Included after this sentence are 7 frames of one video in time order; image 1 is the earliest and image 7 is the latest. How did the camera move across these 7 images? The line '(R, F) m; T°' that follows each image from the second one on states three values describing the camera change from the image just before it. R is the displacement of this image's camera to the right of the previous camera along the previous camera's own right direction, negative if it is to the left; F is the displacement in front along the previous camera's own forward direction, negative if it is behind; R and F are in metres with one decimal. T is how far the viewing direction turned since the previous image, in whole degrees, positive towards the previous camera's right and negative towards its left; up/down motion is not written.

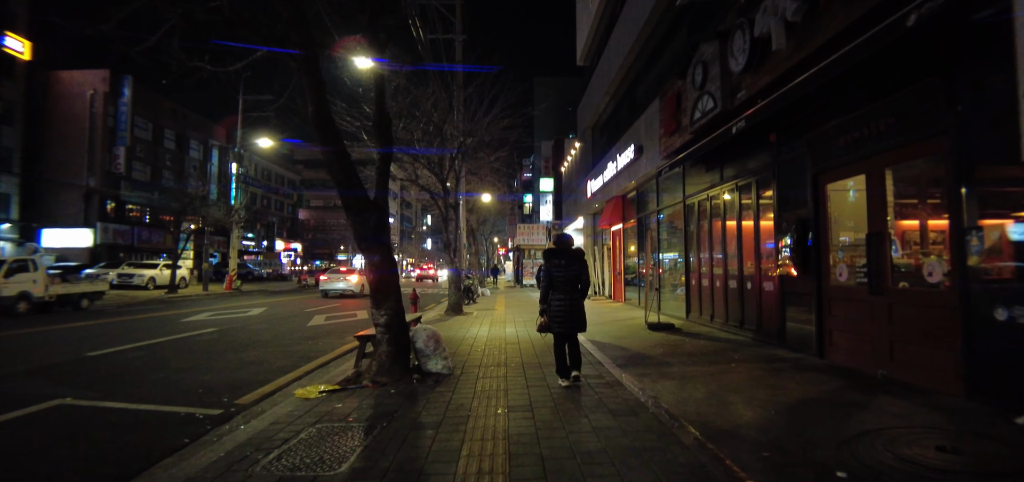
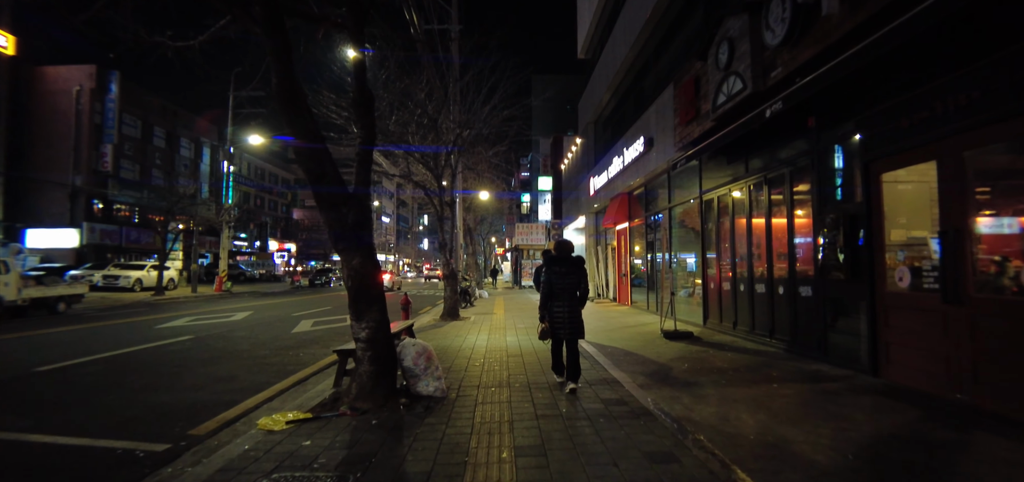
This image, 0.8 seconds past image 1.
(-0.1, +1.0) m; 0°
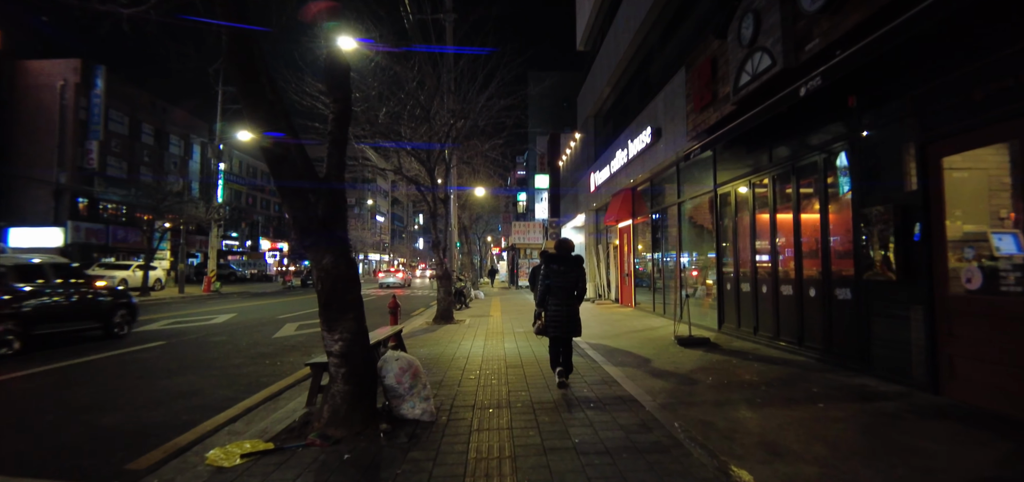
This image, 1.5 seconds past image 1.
(0.0, +0.8) m; 0°
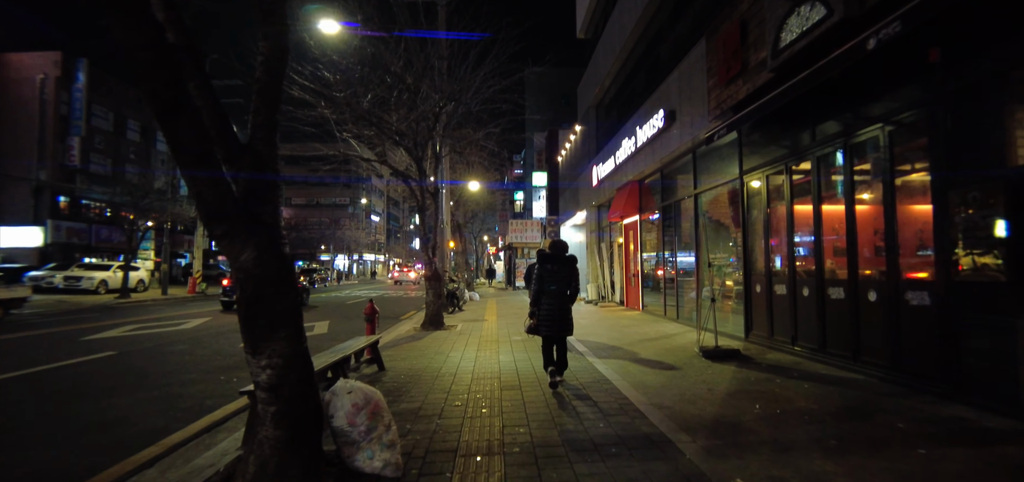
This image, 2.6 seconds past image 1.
(0.0, +1.3) m; 0°
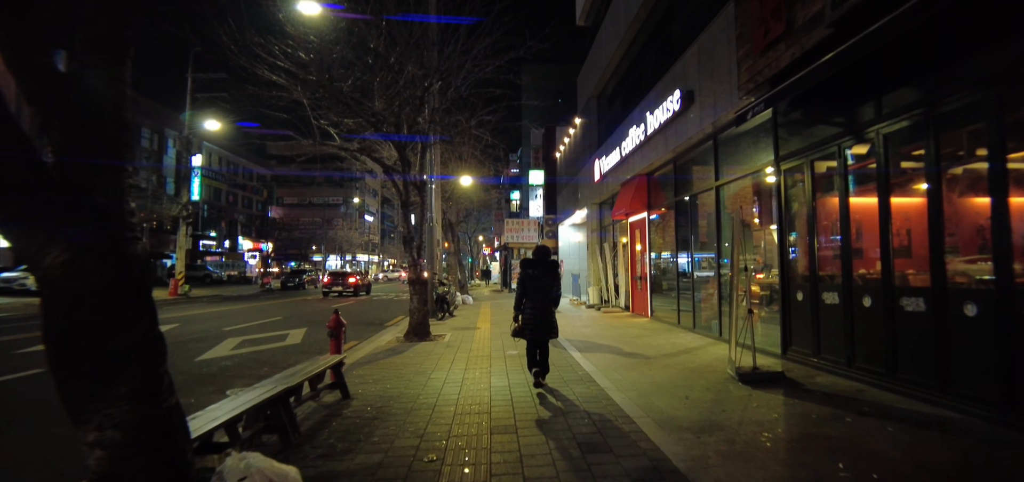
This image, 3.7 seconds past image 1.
(0.0, +1.3) m; 0°
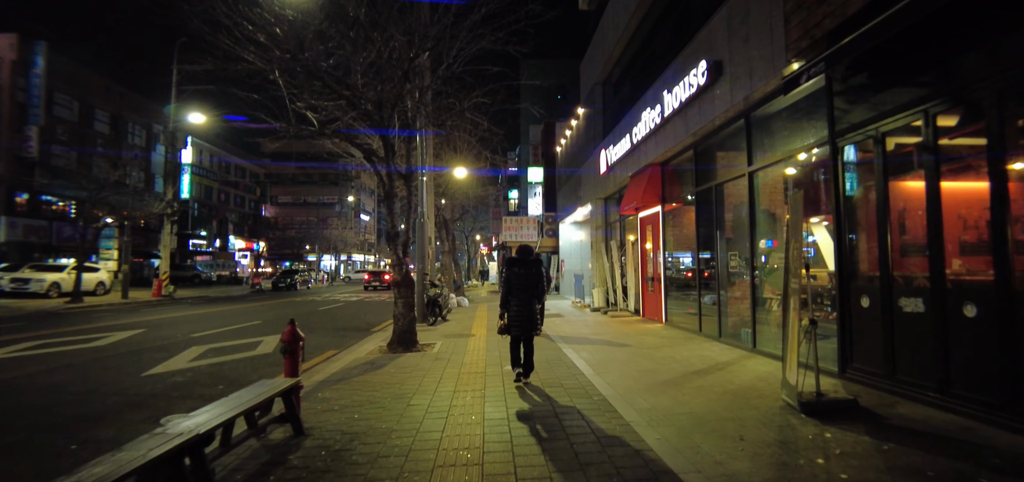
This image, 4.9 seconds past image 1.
(0.0, +1.3) m; 0°
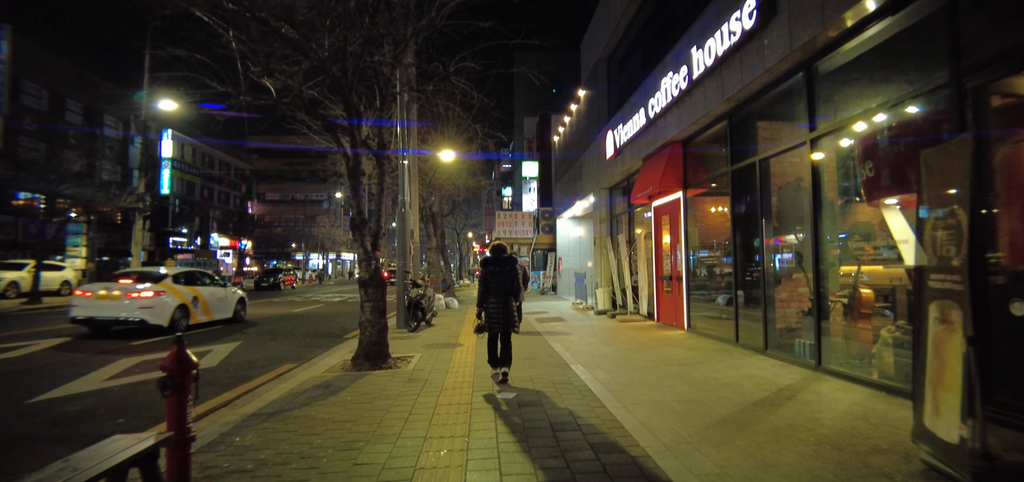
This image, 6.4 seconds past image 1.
(0.0, +1.7) m; +1°
